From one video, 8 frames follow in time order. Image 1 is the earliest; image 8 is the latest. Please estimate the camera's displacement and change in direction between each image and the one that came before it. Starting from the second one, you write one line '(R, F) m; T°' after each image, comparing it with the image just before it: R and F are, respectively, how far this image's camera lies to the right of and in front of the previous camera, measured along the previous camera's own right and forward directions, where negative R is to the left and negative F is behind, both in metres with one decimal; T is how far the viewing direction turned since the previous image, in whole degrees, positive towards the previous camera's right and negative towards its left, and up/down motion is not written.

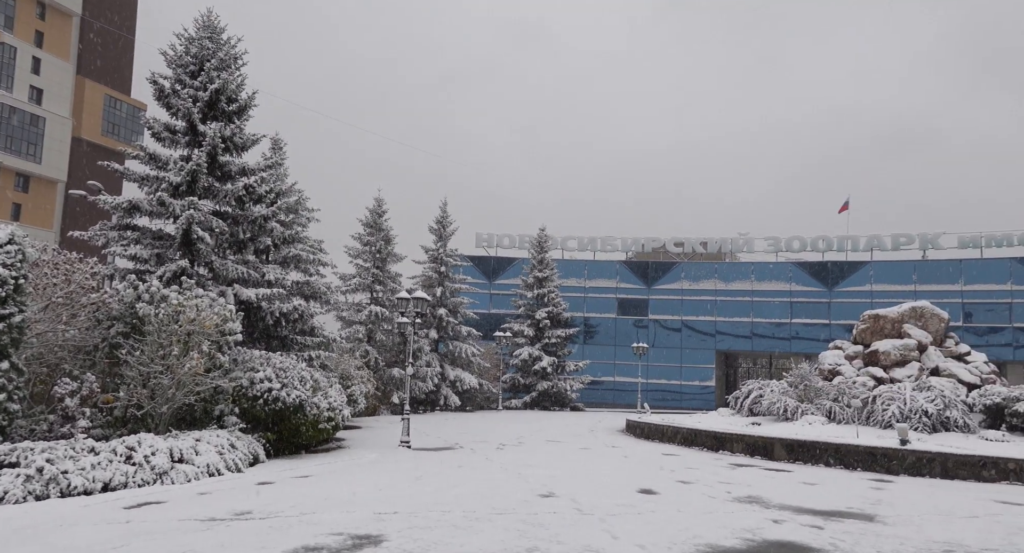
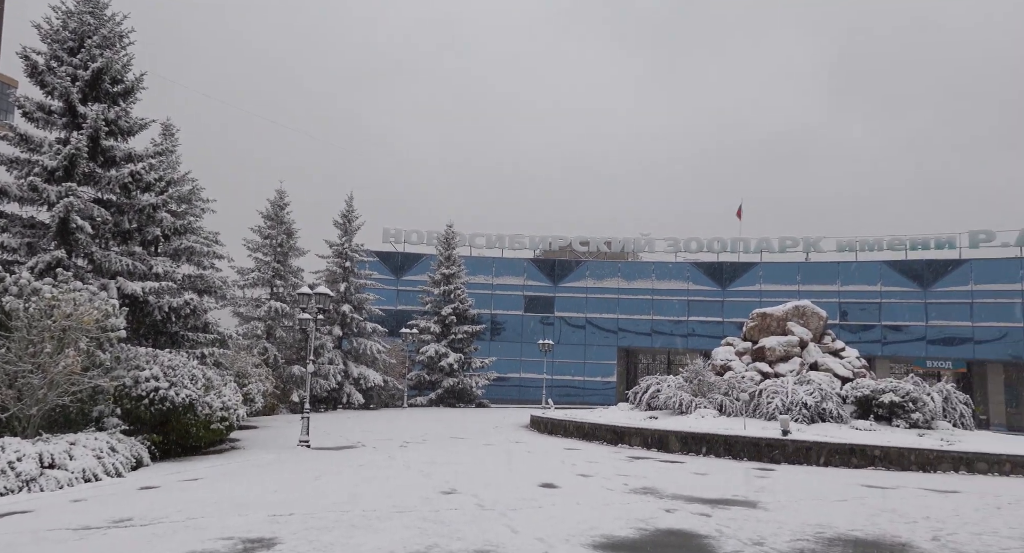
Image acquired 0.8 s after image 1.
(+0.2, -0.1) m; +7°
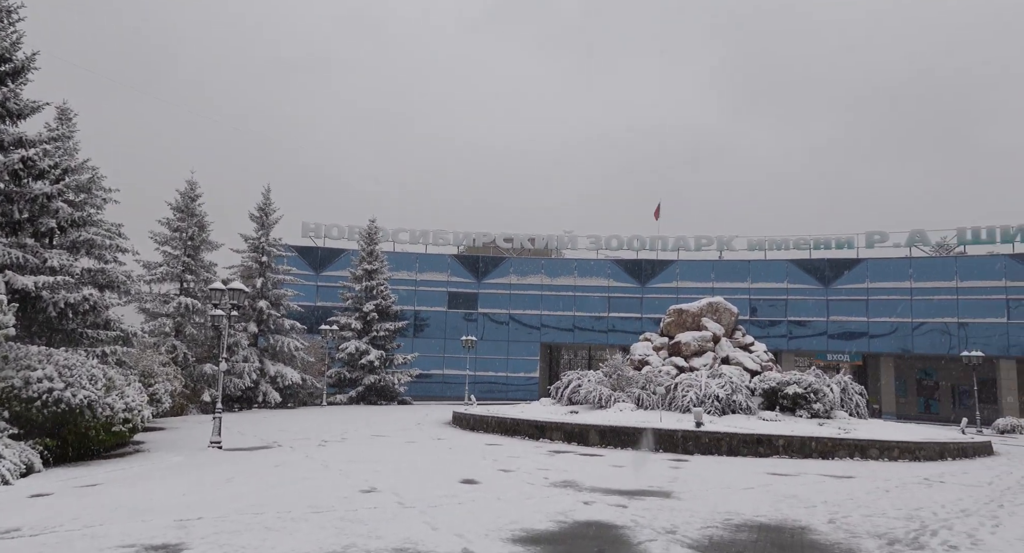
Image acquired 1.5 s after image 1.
(+0.2, 0.0) m; +6°
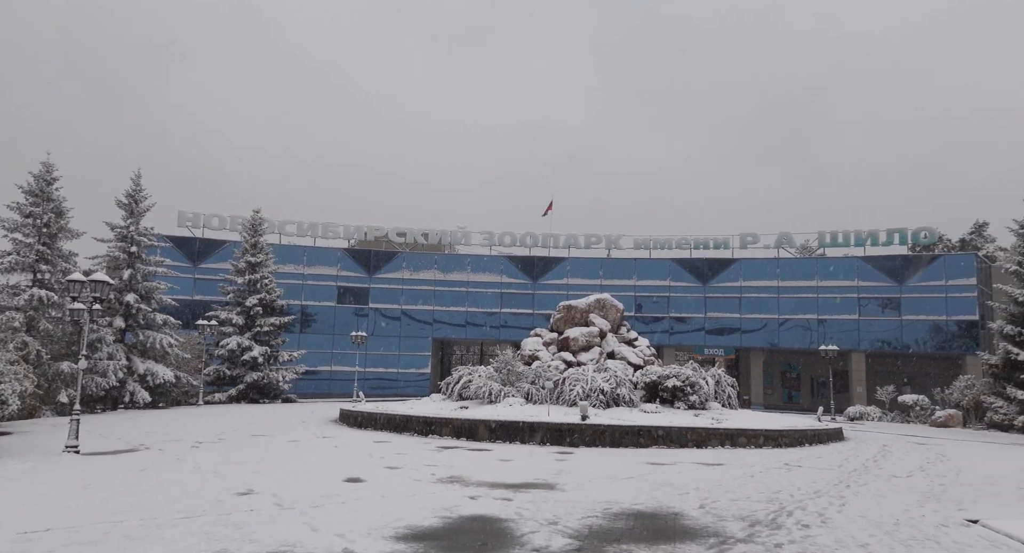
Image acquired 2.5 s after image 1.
(+0.4, 0.0) m; +8°
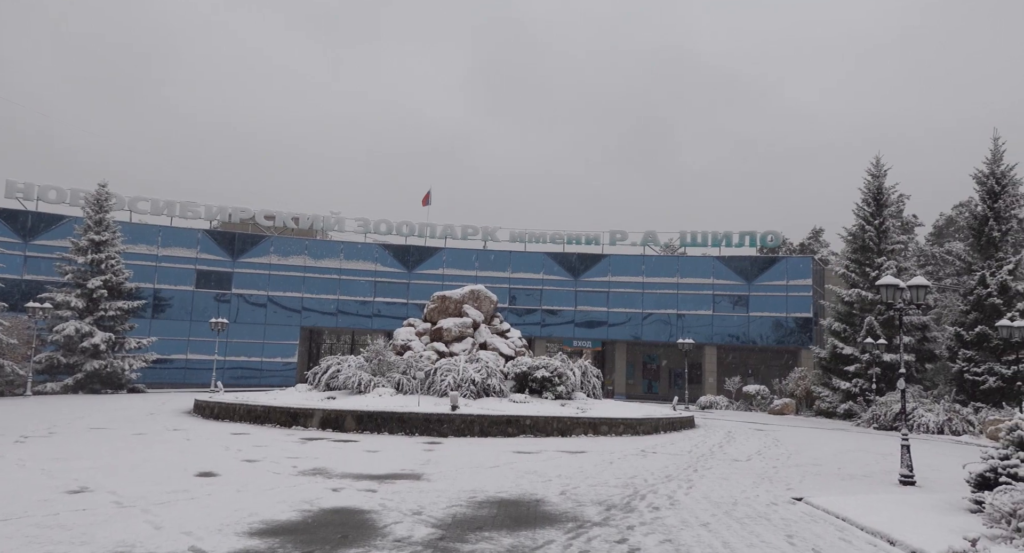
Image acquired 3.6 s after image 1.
(+0.3, 0.0) m; +10°
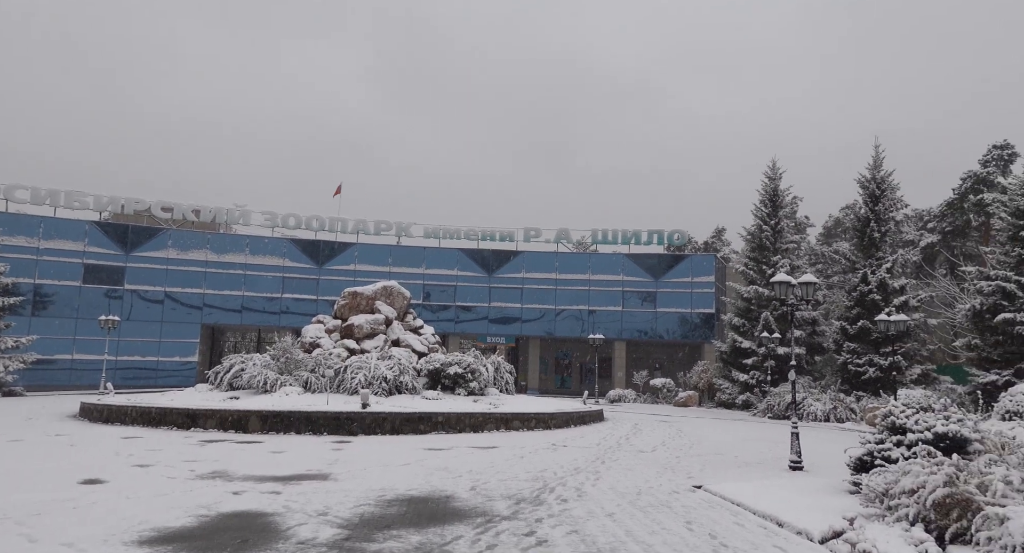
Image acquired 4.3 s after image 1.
(+0.3, 0.0) m; +7°
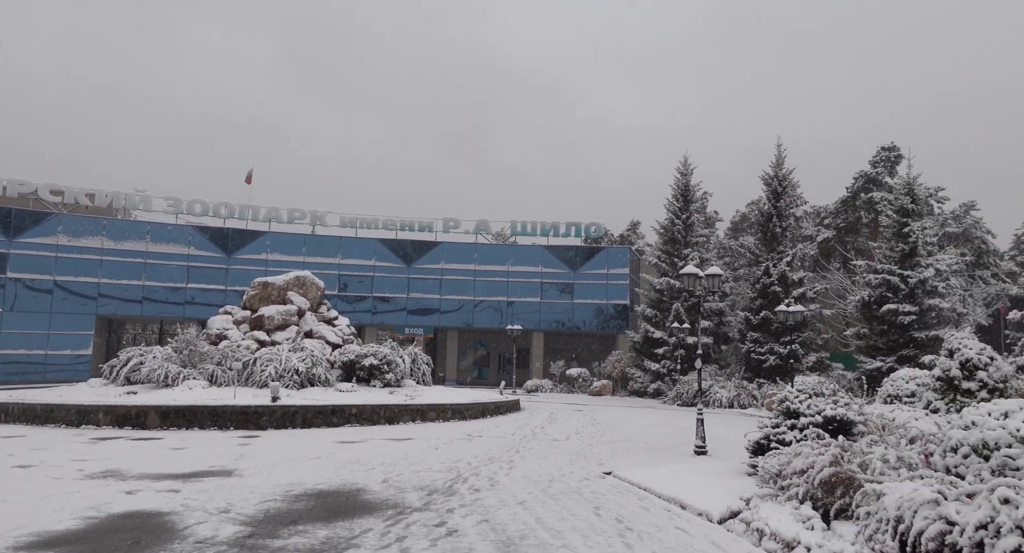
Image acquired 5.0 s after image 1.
(+0.4, 0.0) m; +6°
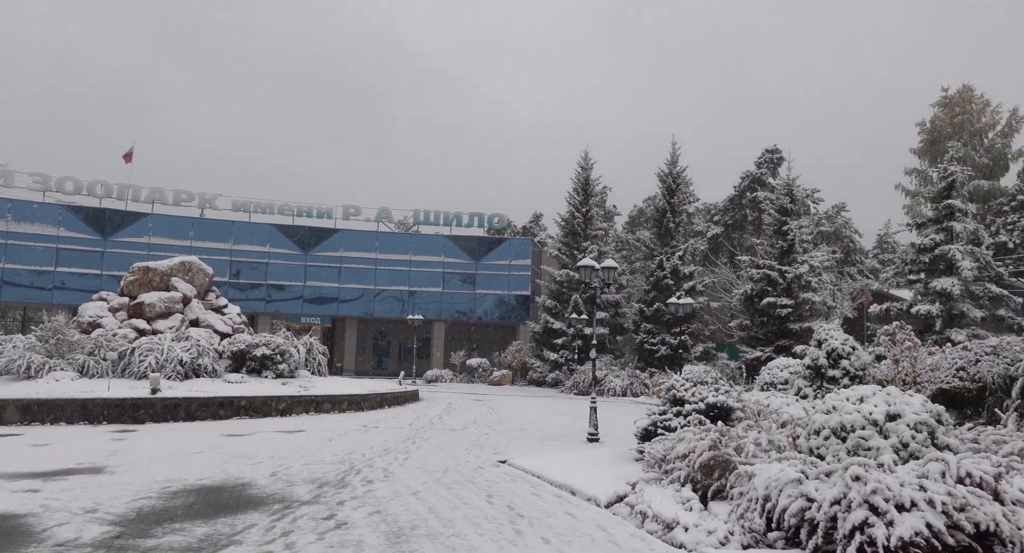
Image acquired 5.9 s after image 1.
(+0.4, 0.0) m; +8°
